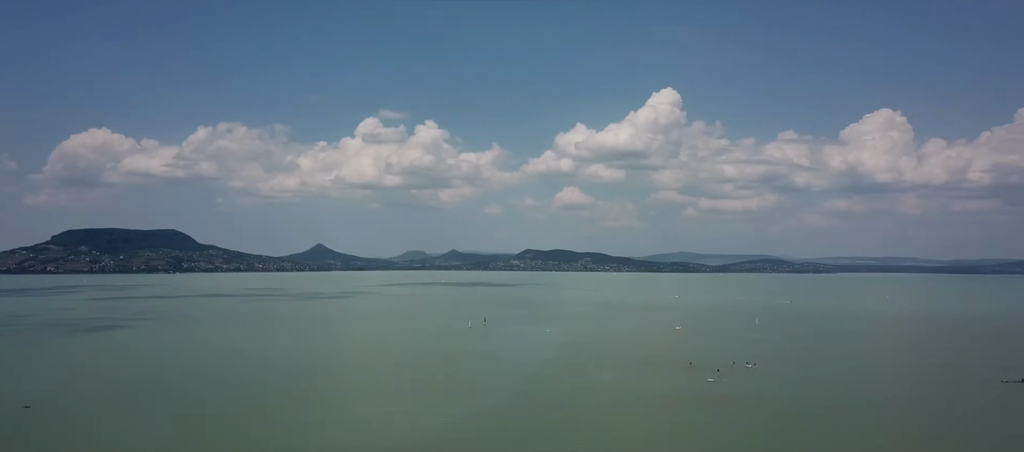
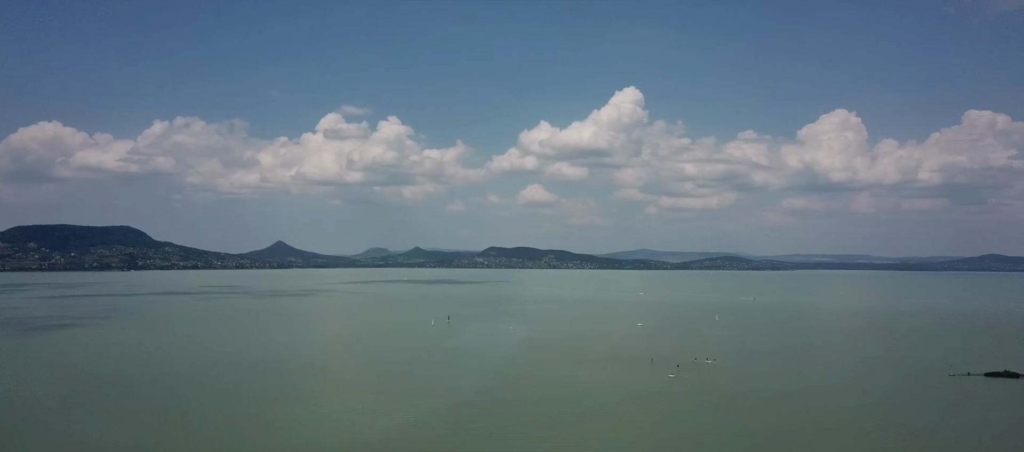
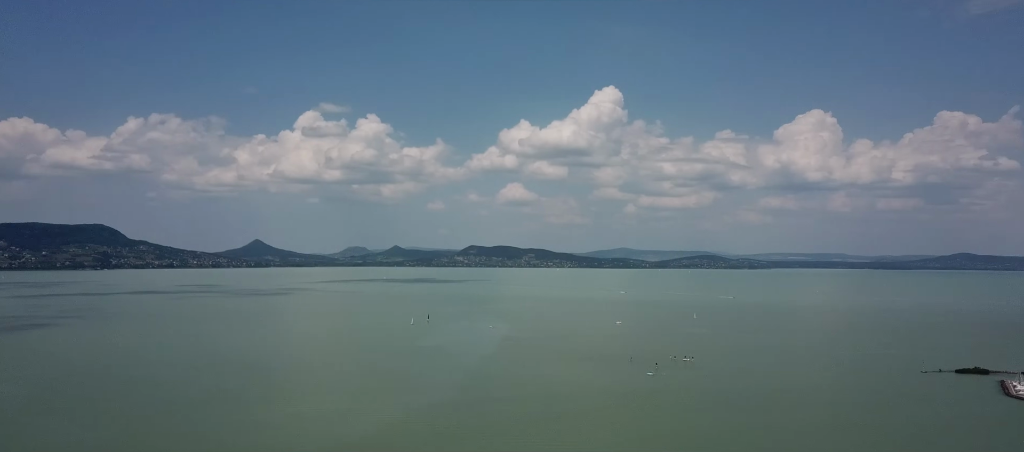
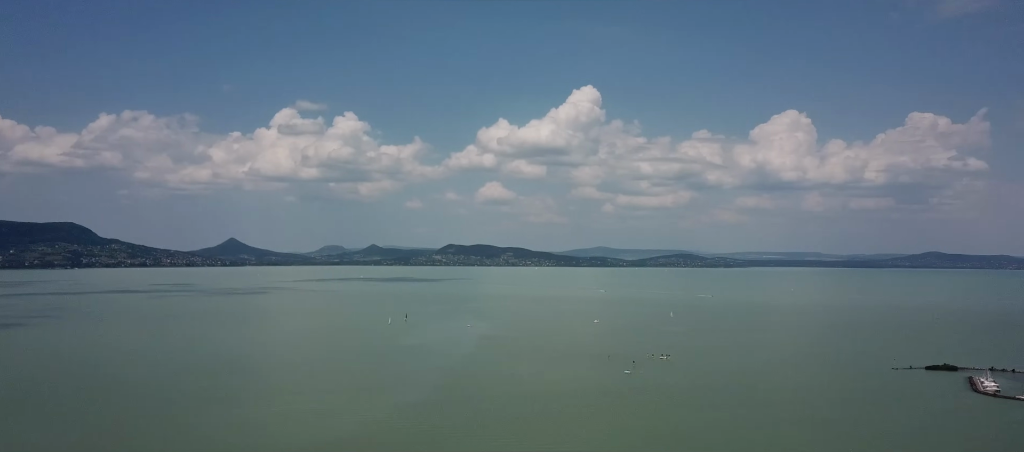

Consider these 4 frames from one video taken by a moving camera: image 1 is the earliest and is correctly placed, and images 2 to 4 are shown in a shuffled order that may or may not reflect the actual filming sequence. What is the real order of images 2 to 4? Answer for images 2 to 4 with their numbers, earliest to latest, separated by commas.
2, 3, 4
